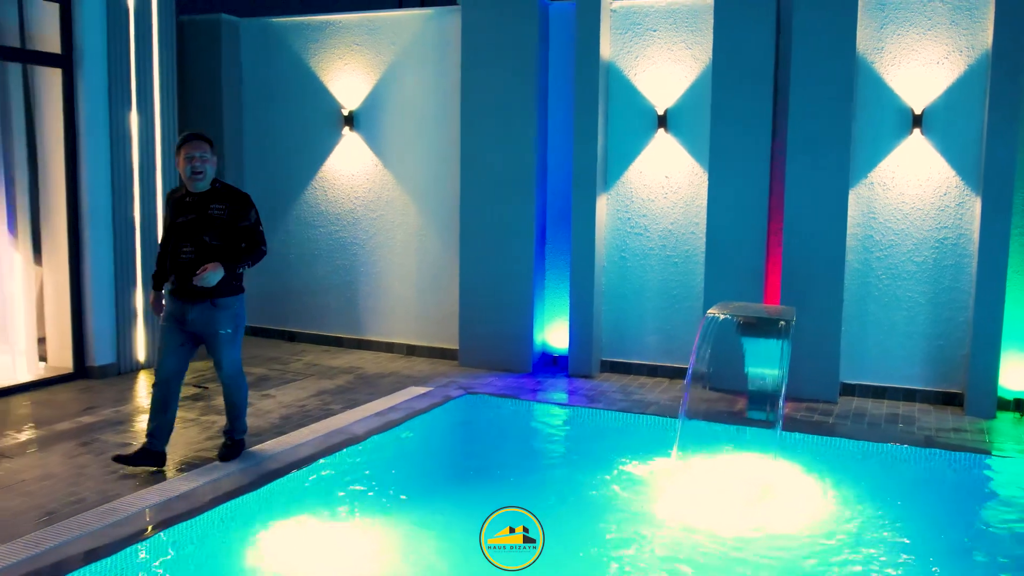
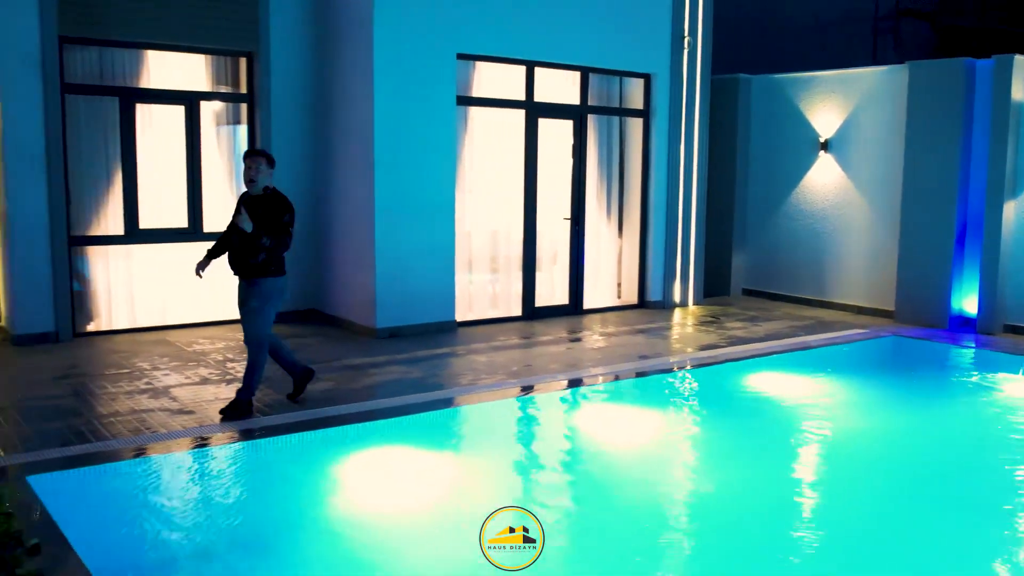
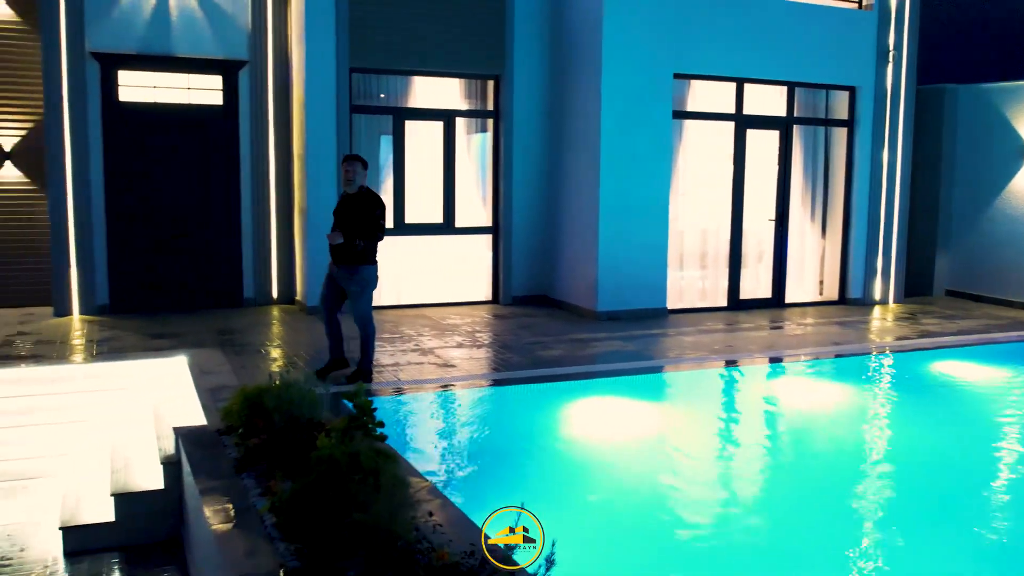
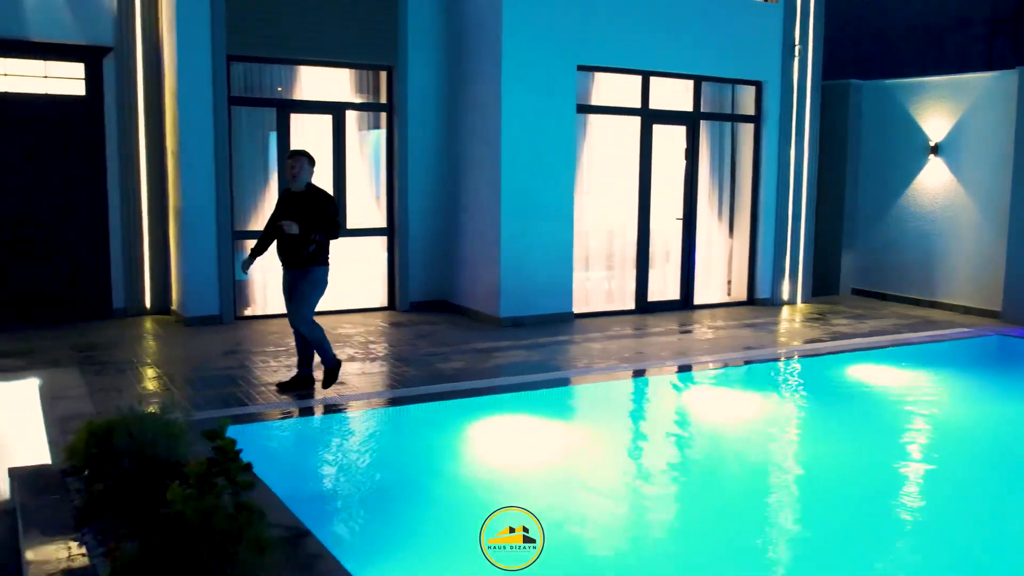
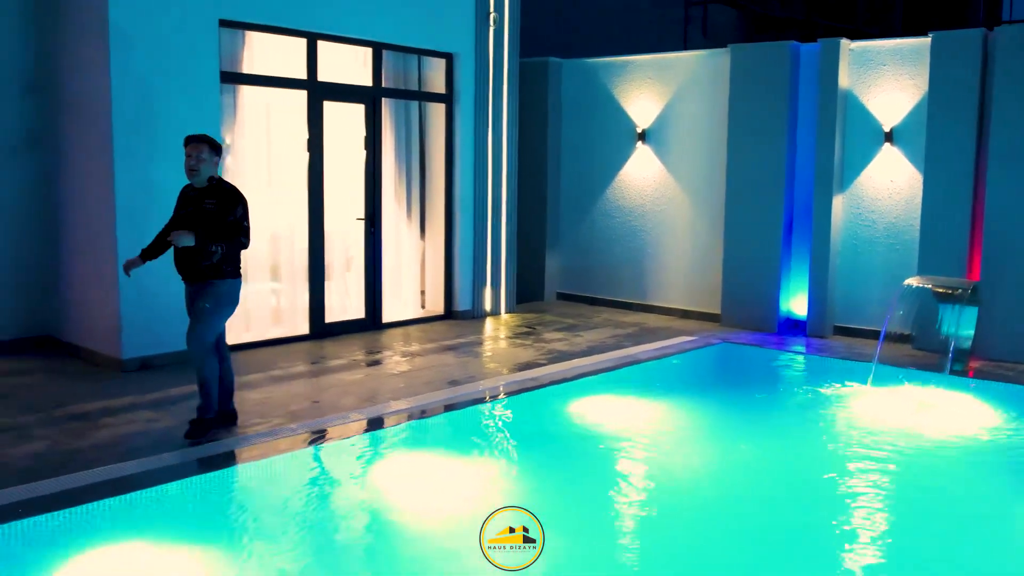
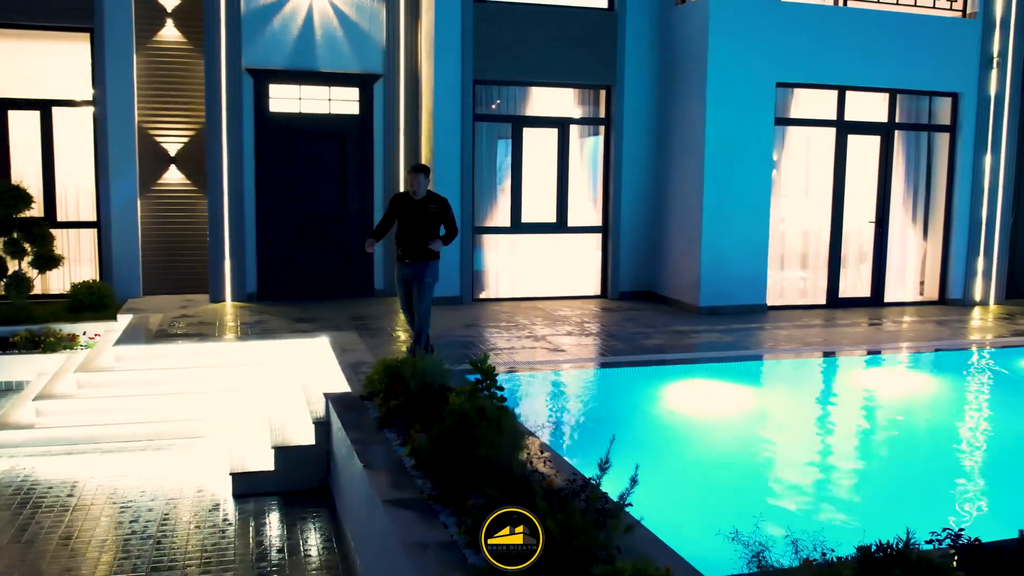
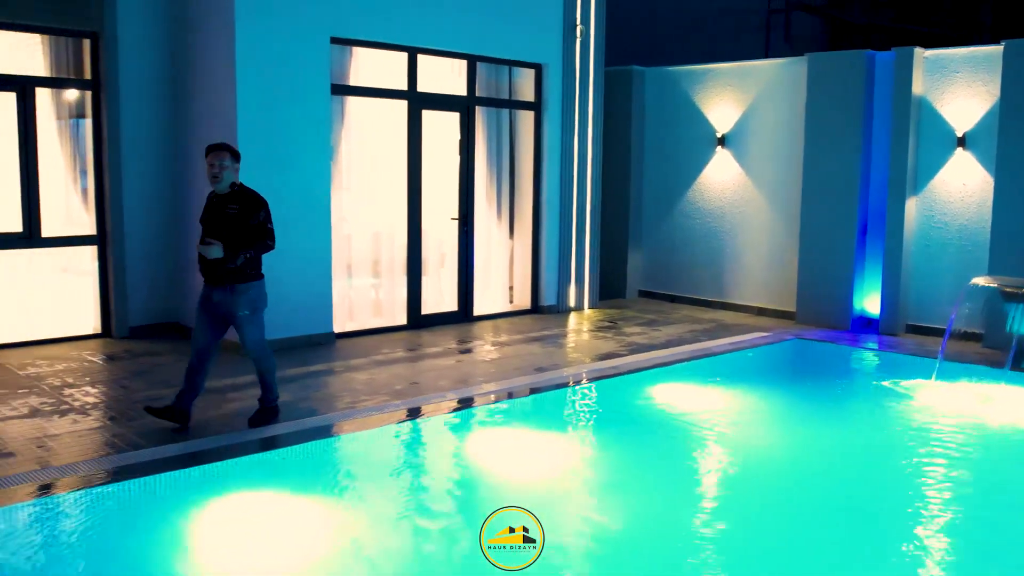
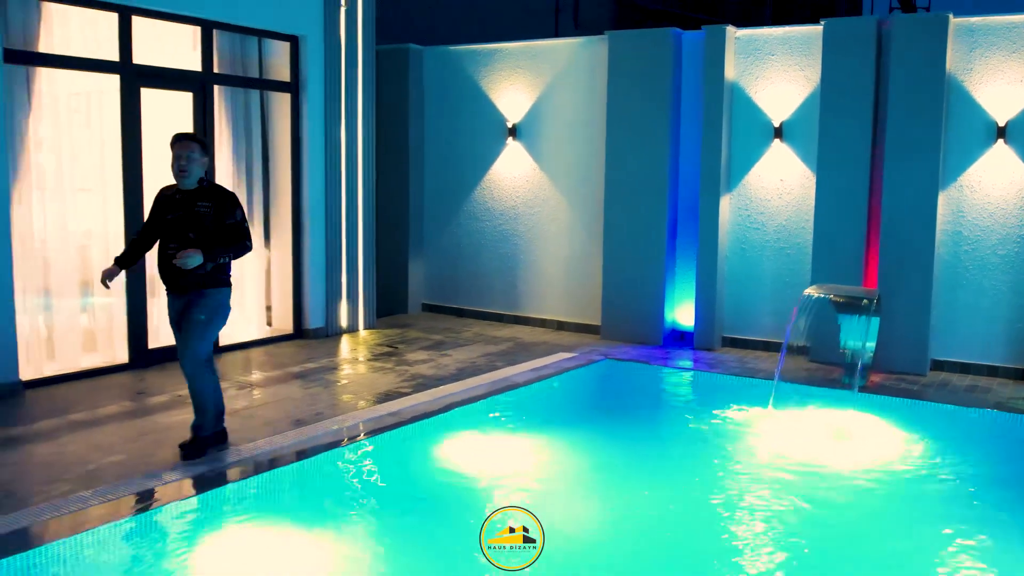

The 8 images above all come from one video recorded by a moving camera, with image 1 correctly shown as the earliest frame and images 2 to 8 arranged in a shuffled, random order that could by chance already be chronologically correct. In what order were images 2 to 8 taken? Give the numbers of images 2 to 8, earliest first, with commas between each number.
8, 5, 7, 2, 4, 3, 6
